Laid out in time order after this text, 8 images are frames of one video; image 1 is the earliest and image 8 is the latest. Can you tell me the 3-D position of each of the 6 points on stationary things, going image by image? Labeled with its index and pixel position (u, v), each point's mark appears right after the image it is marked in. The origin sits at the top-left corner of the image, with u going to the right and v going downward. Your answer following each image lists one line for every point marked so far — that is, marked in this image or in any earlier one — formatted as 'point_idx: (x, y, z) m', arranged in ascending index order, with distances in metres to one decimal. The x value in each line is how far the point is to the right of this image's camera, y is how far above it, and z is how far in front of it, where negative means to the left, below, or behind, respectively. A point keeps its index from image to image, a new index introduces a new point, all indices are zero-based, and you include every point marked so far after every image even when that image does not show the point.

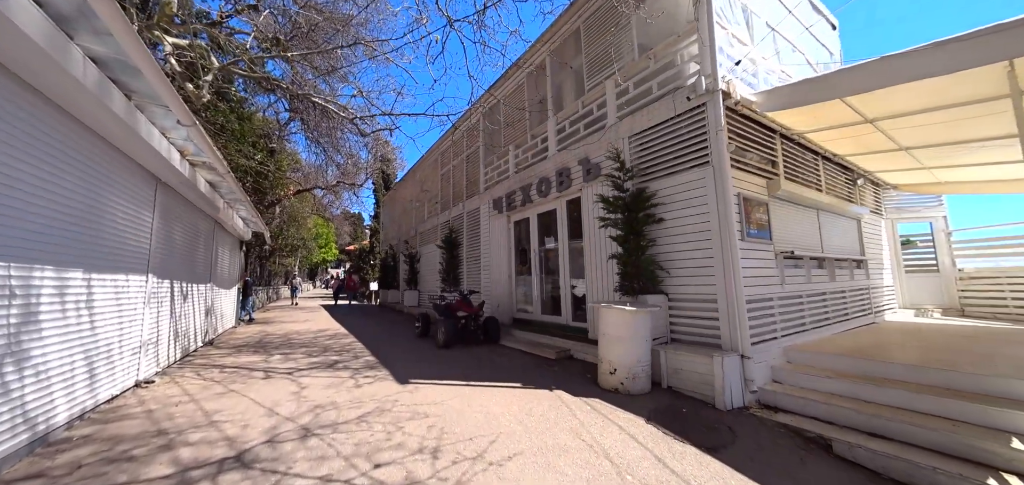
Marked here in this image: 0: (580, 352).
0: (+1.1, -1.8, +5.8) m
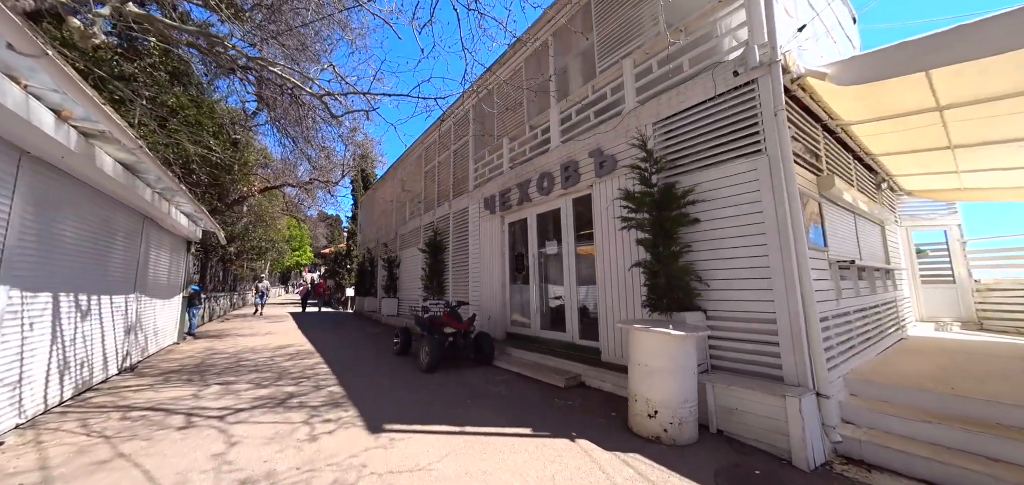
0: (+1.1, -1.8, +4.8) m
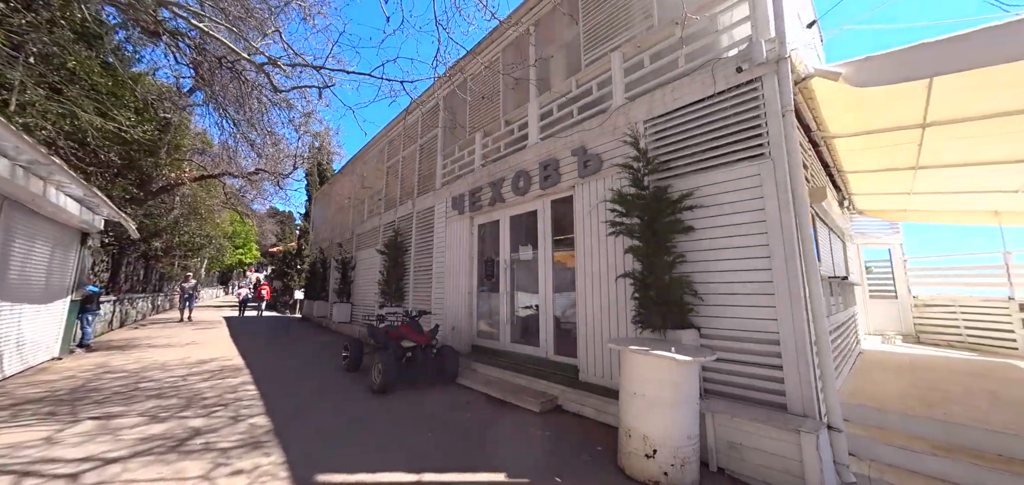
0: (+0.7, -1.9, +4.3) m
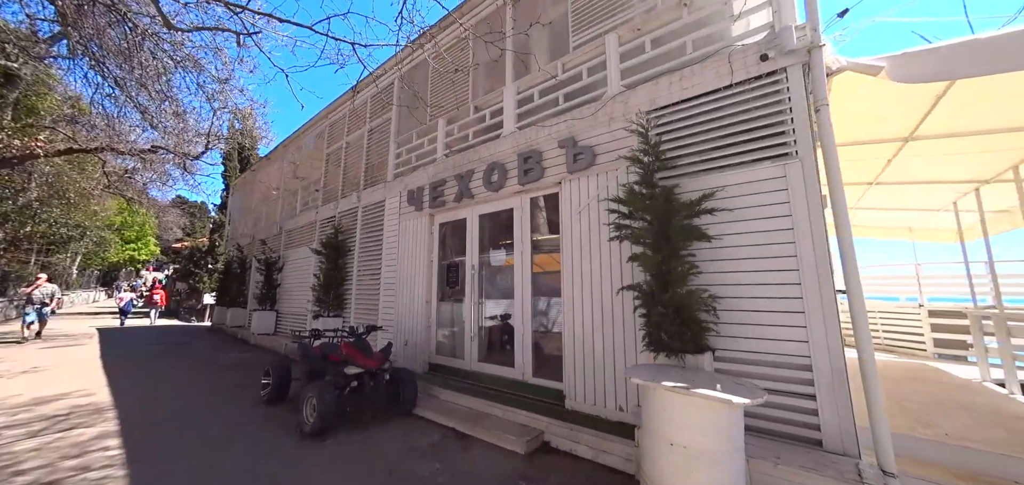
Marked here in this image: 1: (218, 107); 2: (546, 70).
0: (+0.5, -2.0, +3.6) m
1: (-5.1, +2.3, +6.2) m
2: (+0.5, +2.5, +5.2) m
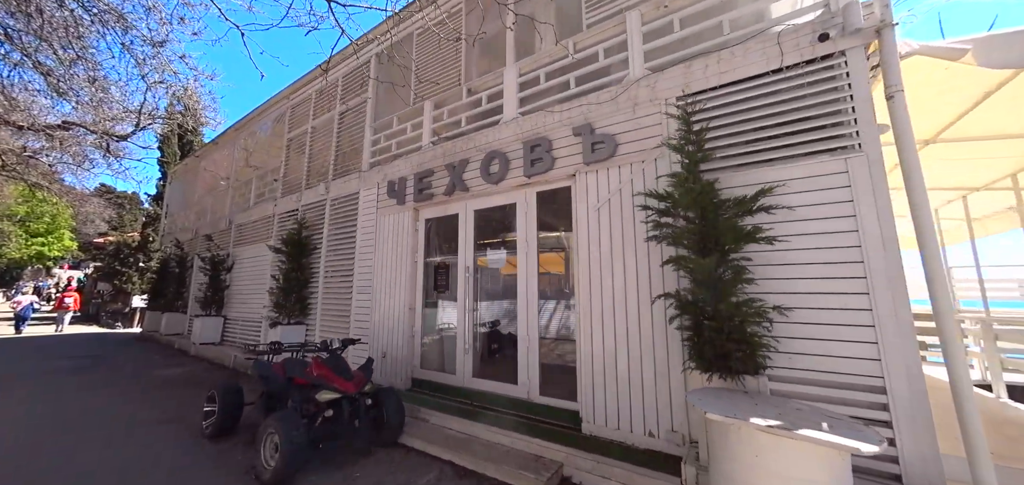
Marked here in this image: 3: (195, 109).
0: (+0.7, -2.0, +3.0) m
1: (-5.1, +2.4, +5.1) m
2: (+0.5, +2.5, +4.6) m
3: (-5.5, +2.4, +6.3) m
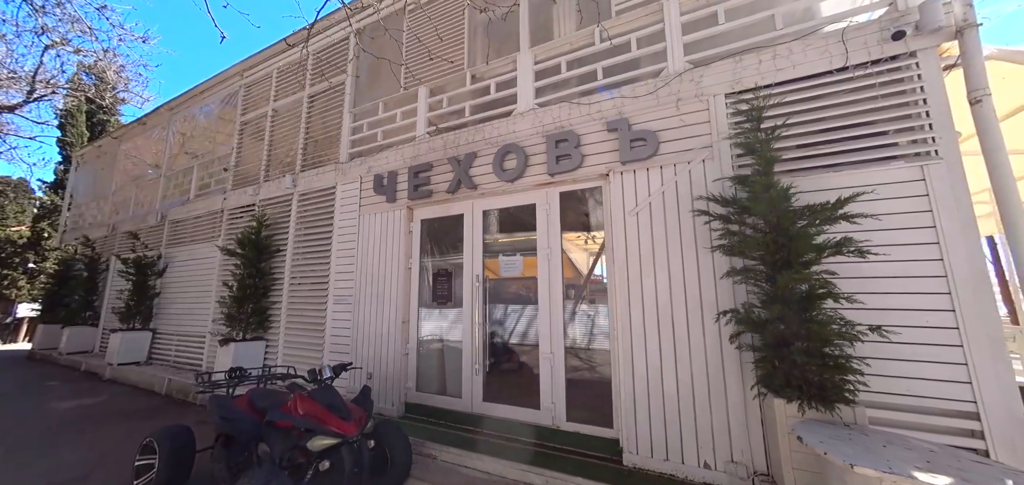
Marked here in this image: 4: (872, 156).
0: (+1.0, -2.0, +2.6) m
1: (-4.9, +2.4, +4.0) m
2: (+0.7, +2.4, +4.2) m
3: (-5.4, +2.4, +5.1) m
4: (+2.7, +0.7, +2.7) m
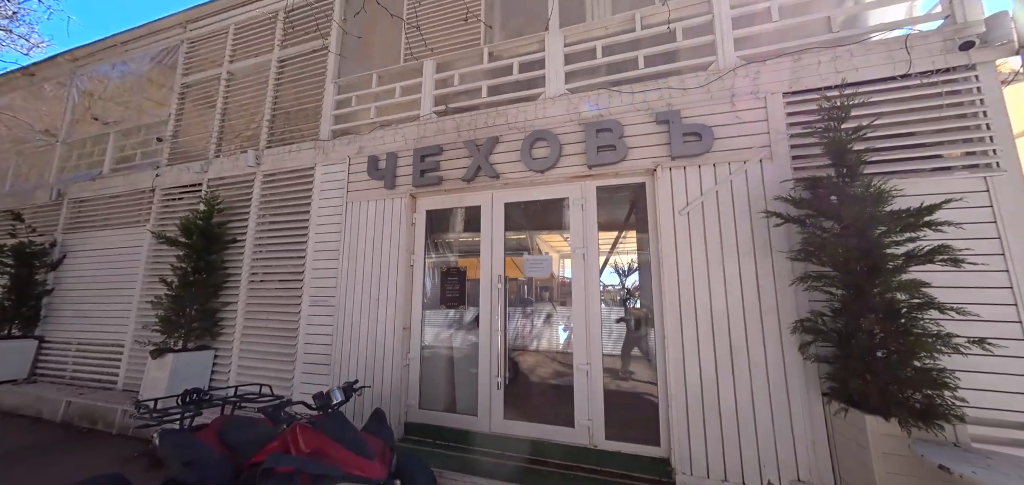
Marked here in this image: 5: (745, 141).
0: (+1.5, -2.0, +2.3) m
1: (-4.5, +2.5, +2.8) m
2: (+1.1, +2.4, +3.9) m
3: (-5.1, +2.6, +3.8) m
4: (+3.2, +0.6, +2.7) m
5: (+2.1, +0.9, +3.2) m
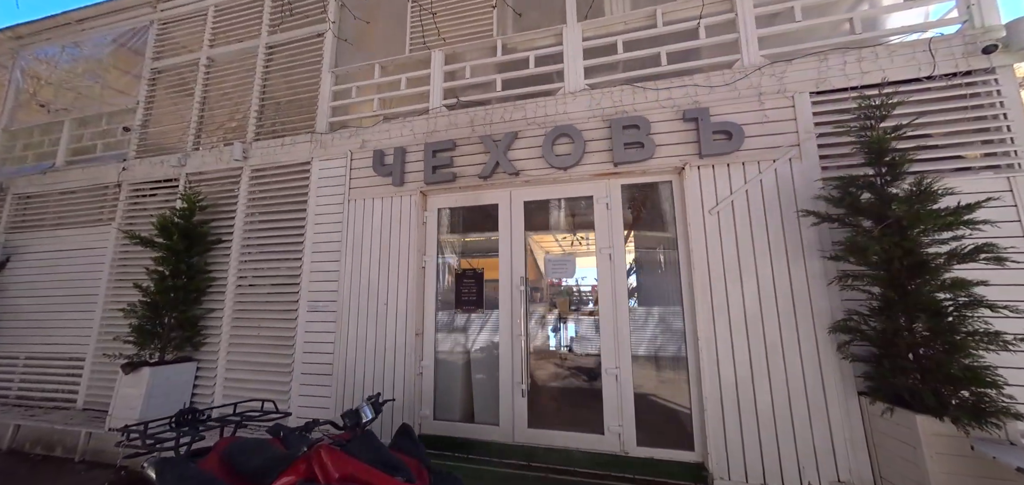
0: (+1.8, -2.0, +2.3) m
1: (-4.2, +2.5, +2.3) m
2: (+1.3, +2.4, +3.8) m
3: (-4.9, +2.6, +3.3) m
4: (+3.5, +0.6, +2.8) m
5: (+2.3, +0.9, +3.2) m
